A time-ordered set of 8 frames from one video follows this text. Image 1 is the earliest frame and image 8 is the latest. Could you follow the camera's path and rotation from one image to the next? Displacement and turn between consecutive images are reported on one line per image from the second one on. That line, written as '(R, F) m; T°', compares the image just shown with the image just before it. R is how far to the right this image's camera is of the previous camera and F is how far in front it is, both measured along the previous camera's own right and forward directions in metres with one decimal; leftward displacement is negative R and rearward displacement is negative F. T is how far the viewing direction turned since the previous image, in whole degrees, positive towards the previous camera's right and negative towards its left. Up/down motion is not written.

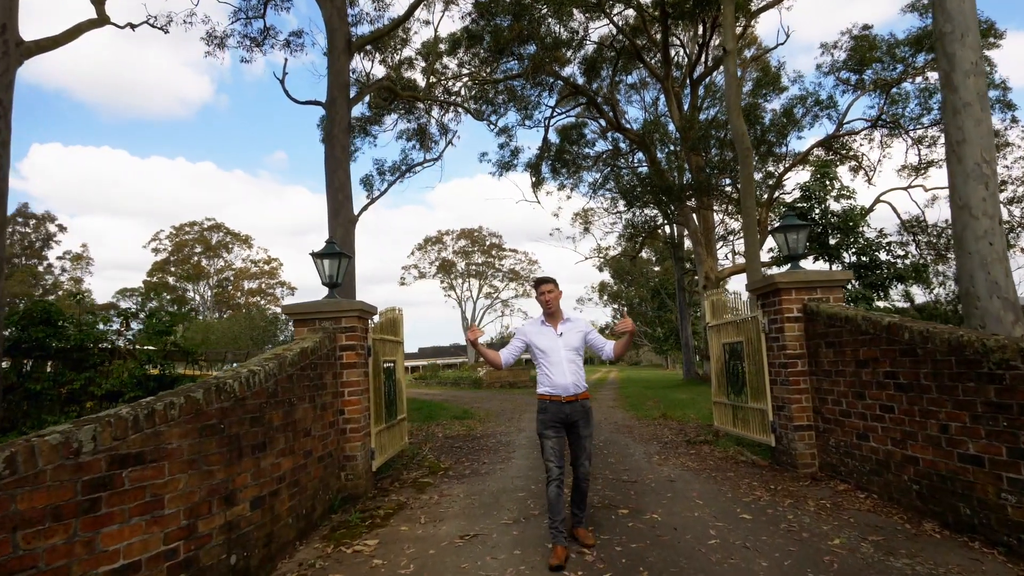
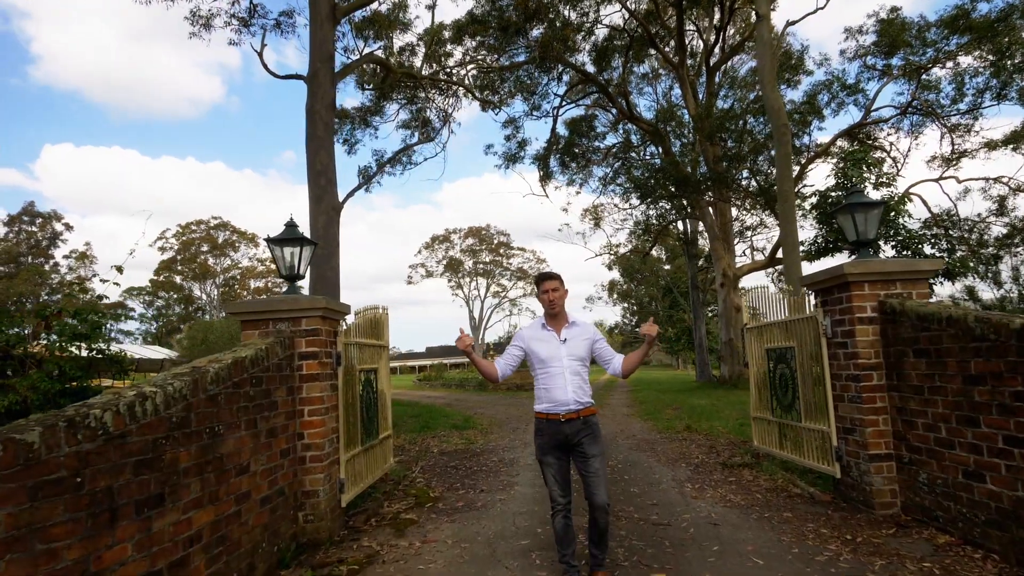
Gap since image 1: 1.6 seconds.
(+0.1, +1.3) m; -1°
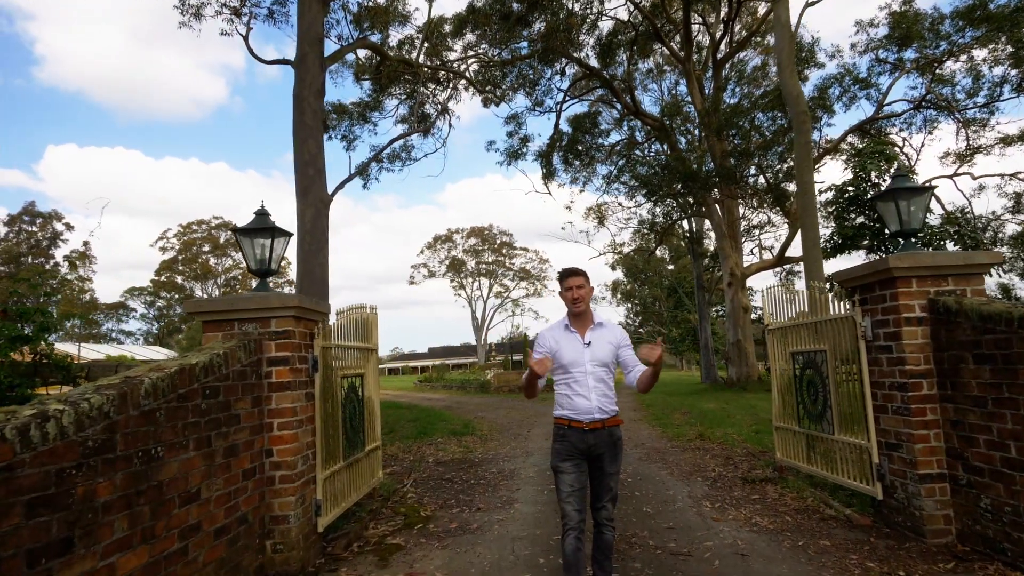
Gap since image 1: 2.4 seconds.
(0.0, +0.6) m; 0°
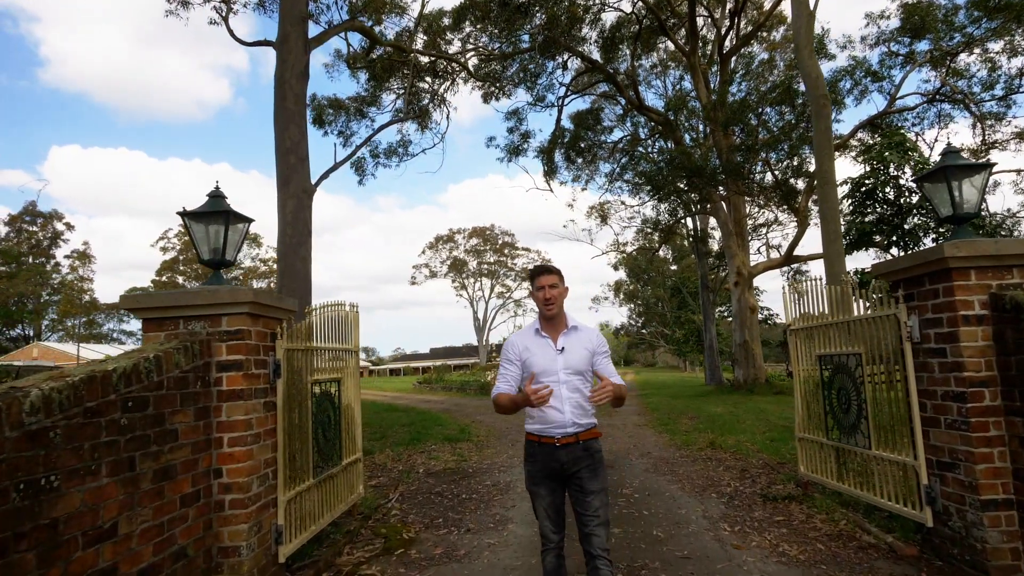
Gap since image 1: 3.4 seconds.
(+0.1, +0.6) m; 0°
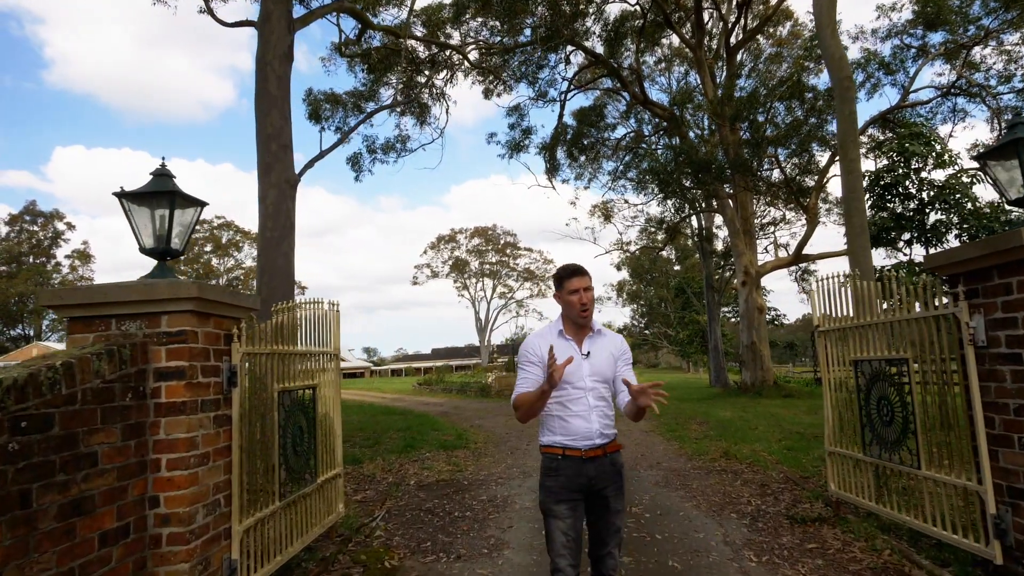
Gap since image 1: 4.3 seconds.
(0.0, +0.6) m; 0°
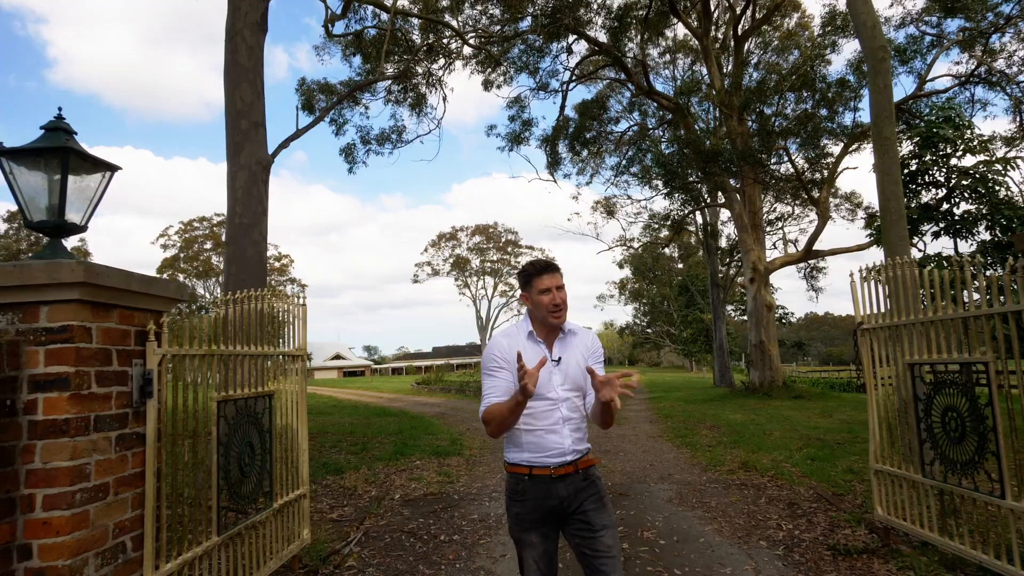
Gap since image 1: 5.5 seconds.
(+0.1, +0.8) m; 0°
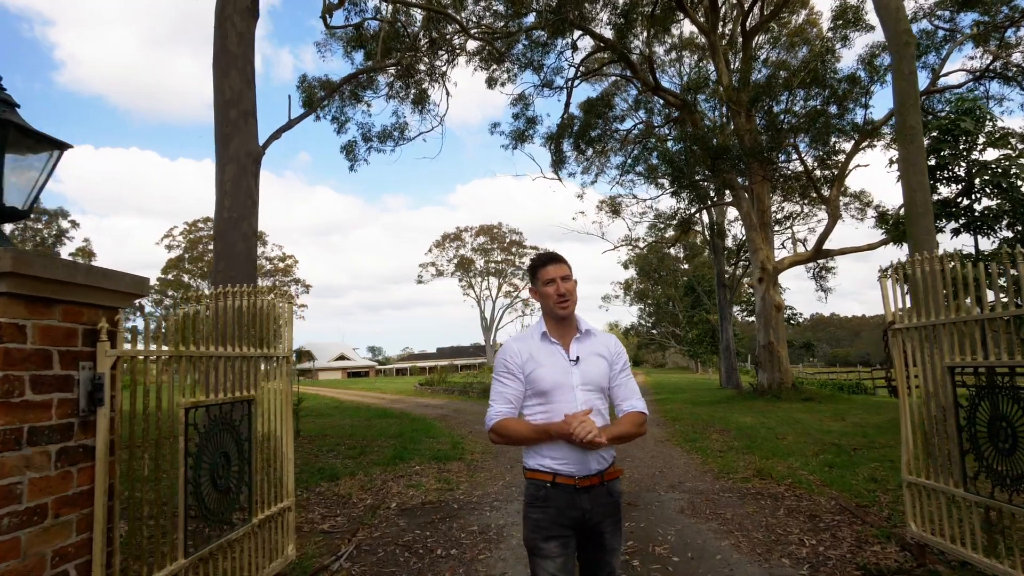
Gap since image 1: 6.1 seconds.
(0.0, +0.4) m; 0°
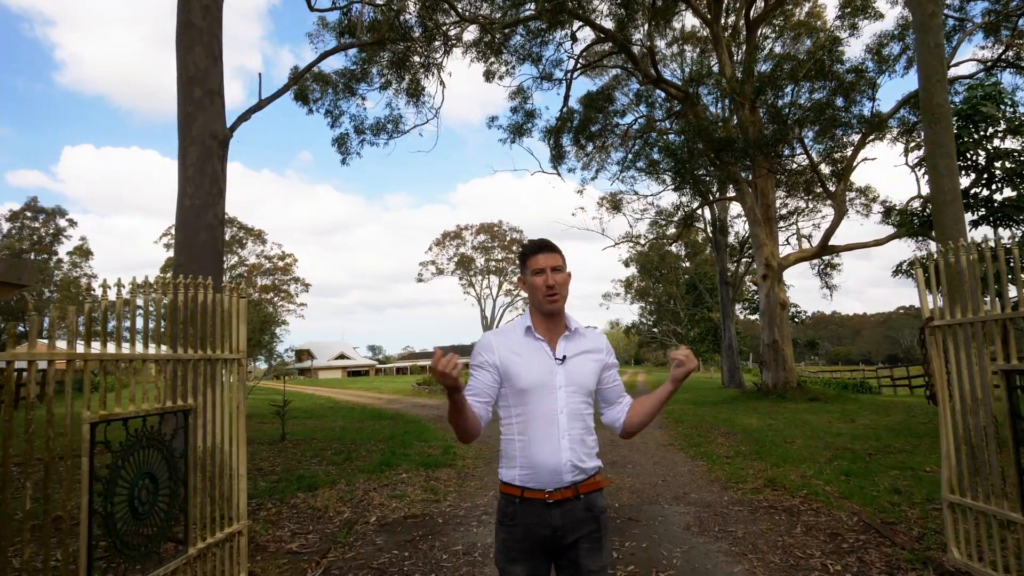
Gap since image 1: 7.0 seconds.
(+0.1, +0.6) m; 0°
